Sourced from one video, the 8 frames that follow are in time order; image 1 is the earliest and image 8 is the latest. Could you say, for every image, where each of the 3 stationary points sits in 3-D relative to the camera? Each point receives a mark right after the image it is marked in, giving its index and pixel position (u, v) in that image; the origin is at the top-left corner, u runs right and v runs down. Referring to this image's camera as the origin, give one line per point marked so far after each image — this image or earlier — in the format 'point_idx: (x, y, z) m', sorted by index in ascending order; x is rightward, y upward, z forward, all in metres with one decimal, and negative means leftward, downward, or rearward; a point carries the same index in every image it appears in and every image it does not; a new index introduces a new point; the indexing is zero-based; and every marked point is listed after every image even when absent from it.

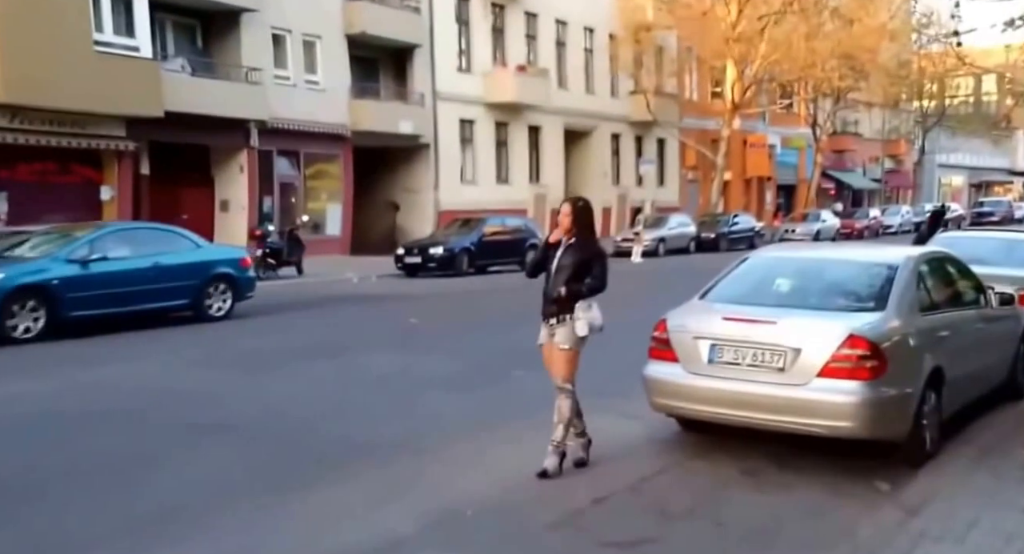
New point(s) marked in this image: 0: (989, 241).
0: (+5.2, +0.5, +11.6) m
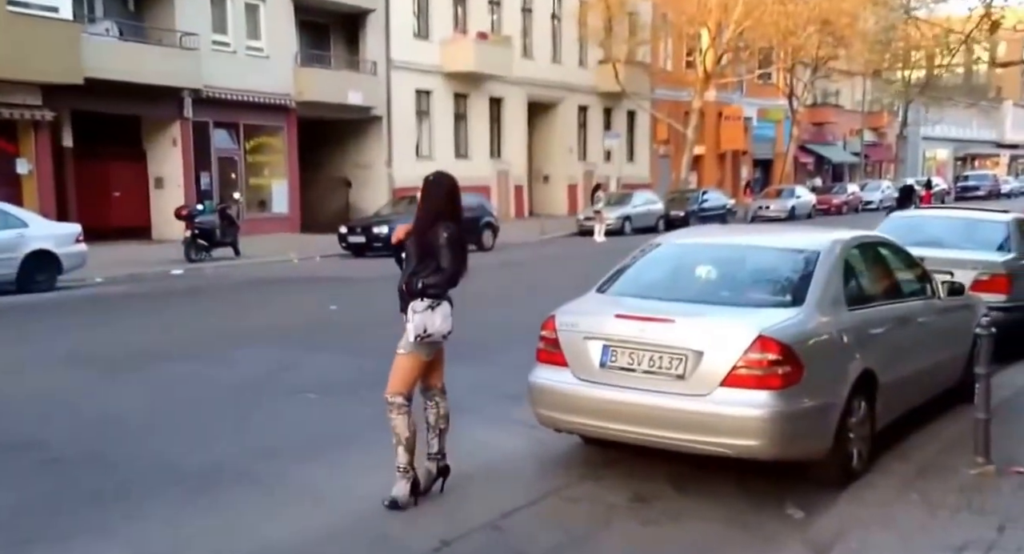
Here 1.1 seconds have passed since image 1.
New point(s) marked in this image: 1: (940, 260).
0: (+4.2, +0.6, +10.2) m
1: (+3.8, +0.2, +9.4) m
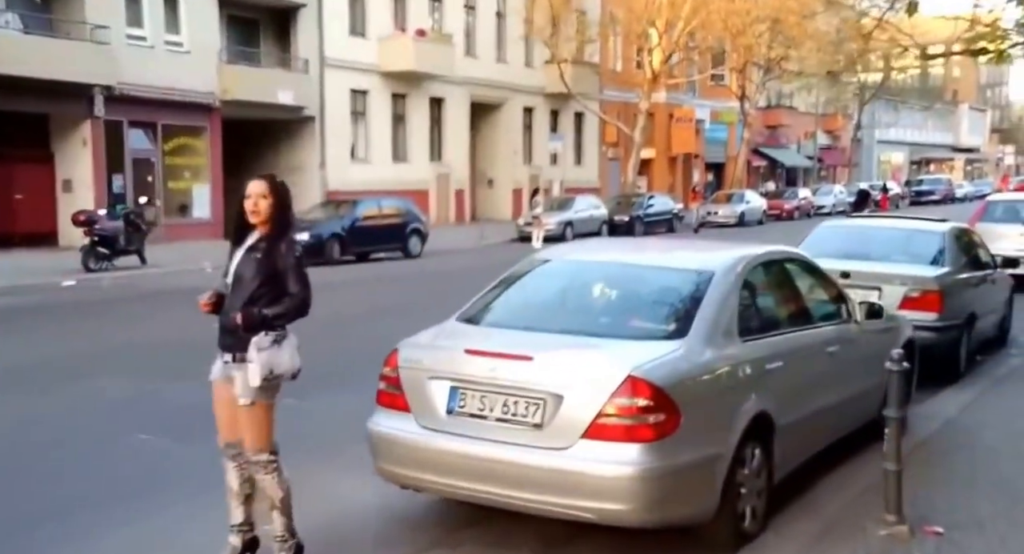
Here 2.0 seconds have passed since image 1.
0: (+3.2, +0.4, +9.2) m
1: (+2.8, 0.0, +8.3) m
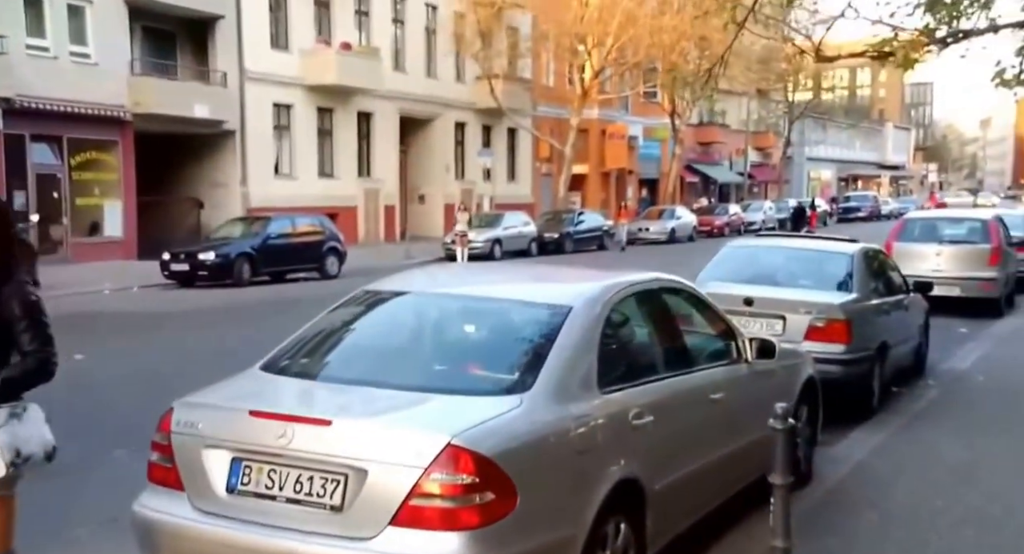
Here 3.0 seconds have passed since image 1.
0: (+2.2, +0.2, +8.8) m
1: (+1.9, -0.2, +7.9) m
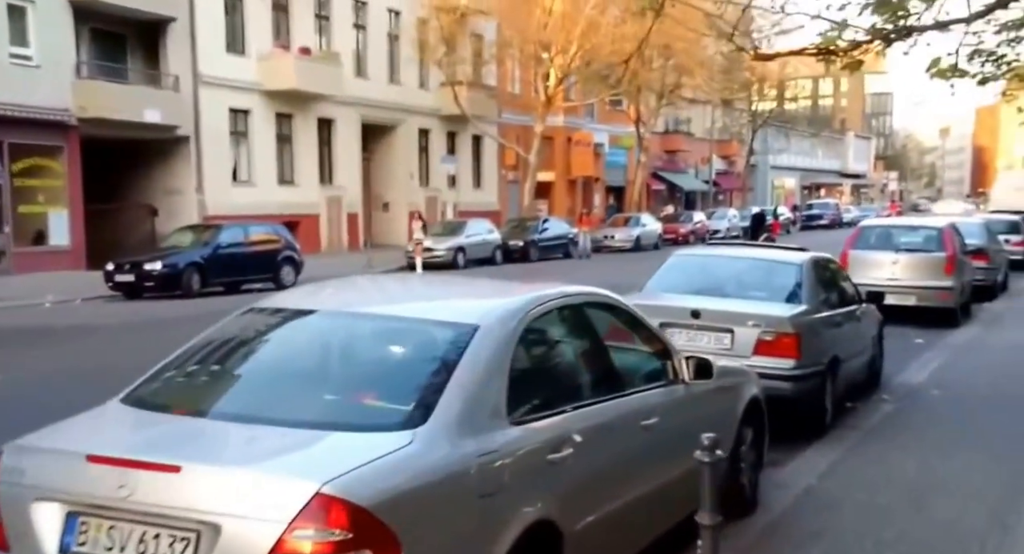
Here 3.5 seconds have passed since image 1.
0: (+1.8, +0.1, +8.6) m
1: (+1.4, -0.3, +7.6) m
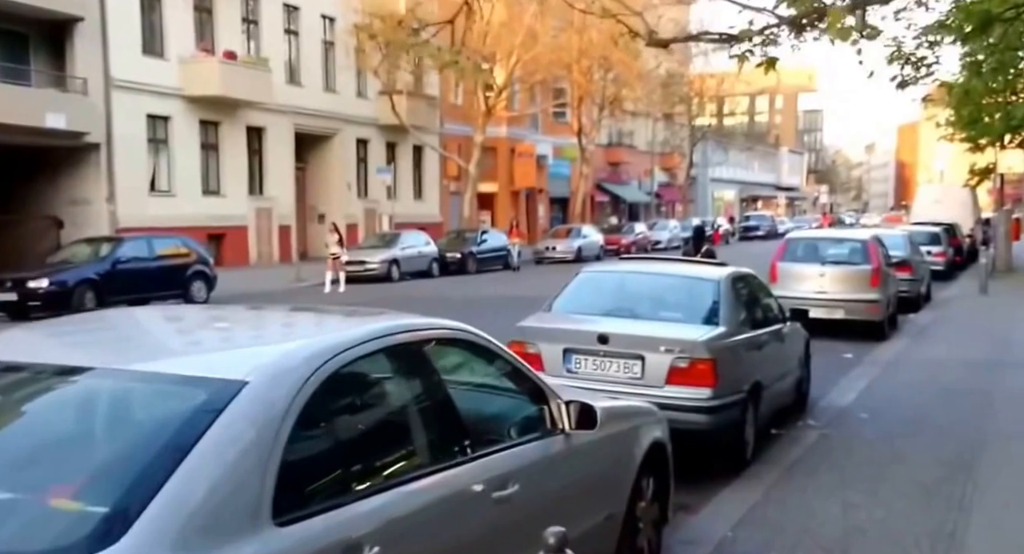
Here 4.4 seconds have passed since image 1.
0: (+1.0, 0.0, +7.5) m
1: (+0.7, -0.4, +6.6) m
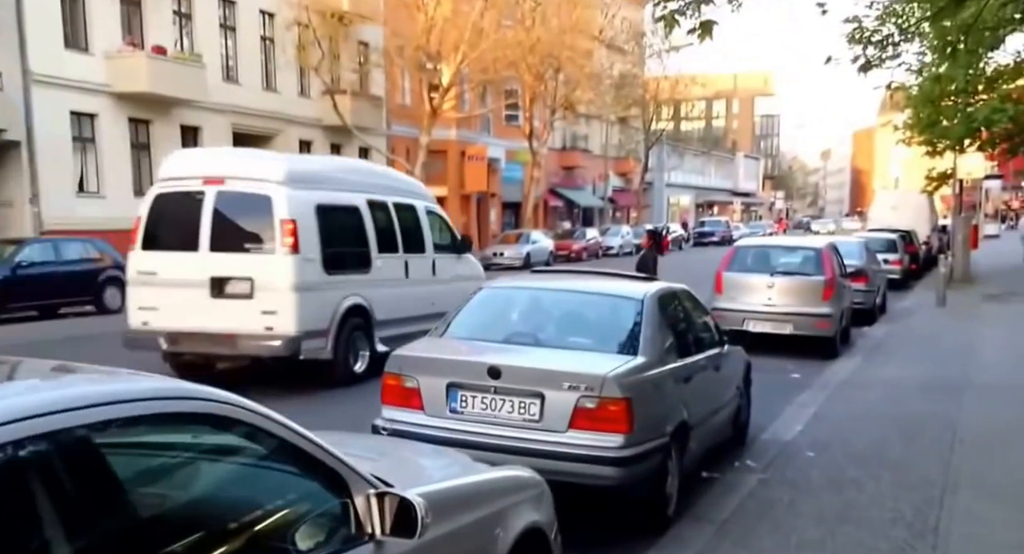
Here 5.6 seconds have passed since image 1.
0: (+0.3, -0.1, +6.5) m
1: (+0.1, -0.5, +5.5) m
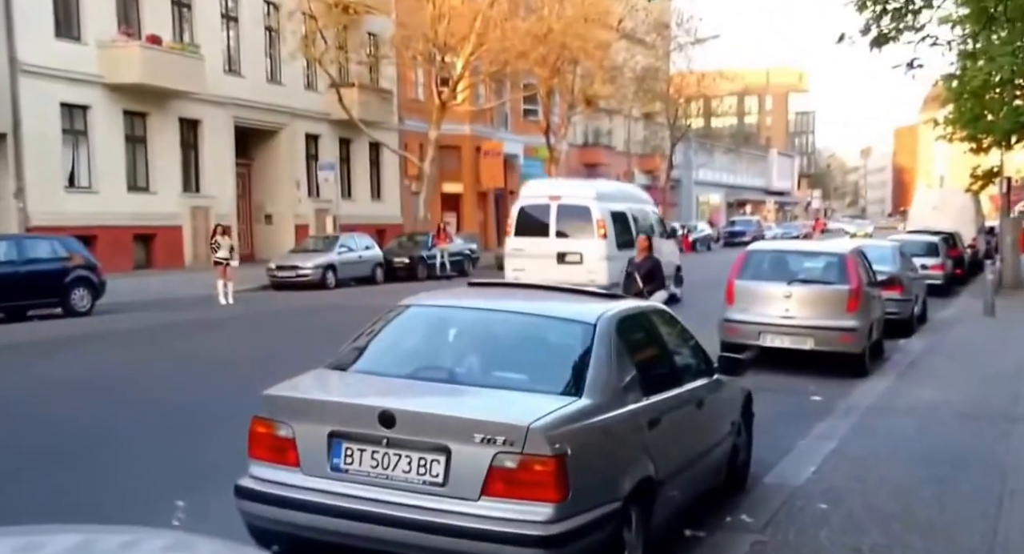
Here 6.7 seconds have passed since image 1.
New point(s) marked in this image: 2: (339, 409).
0: (0.0, -0.2, +5.0) m
1: (-0.3, -0.5, +4.1) m
2: (-0.7, -0.5, +4.1) m
